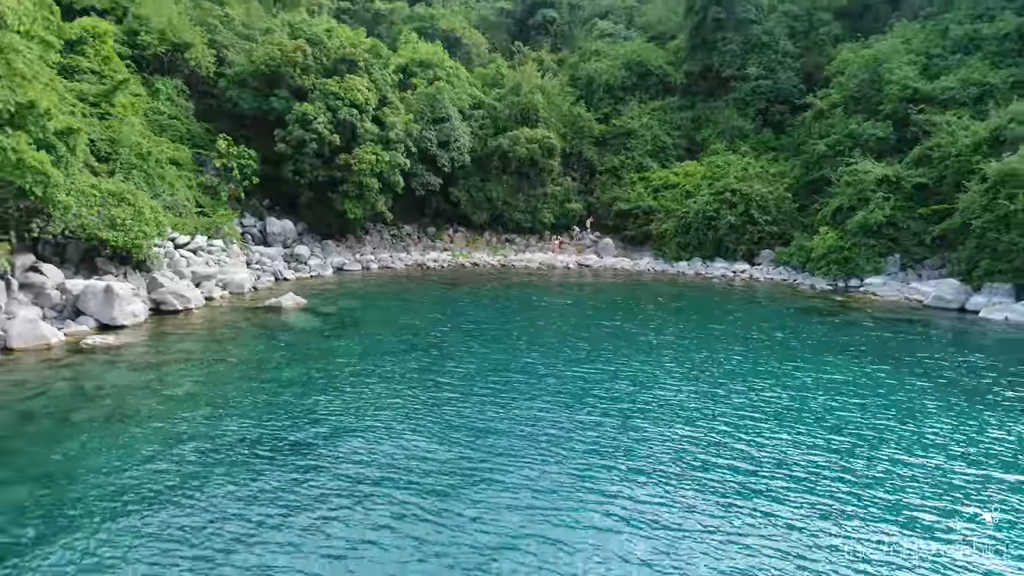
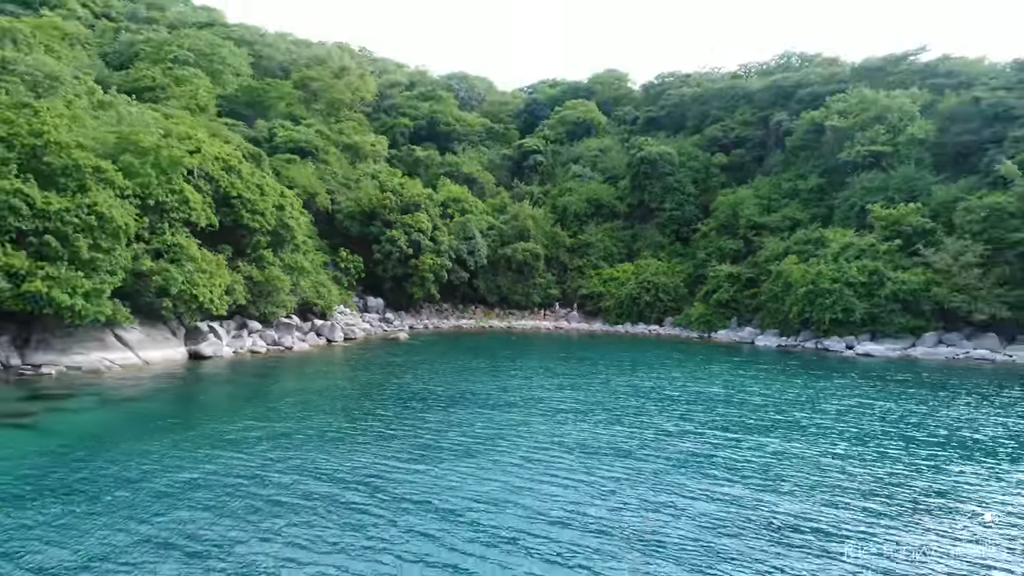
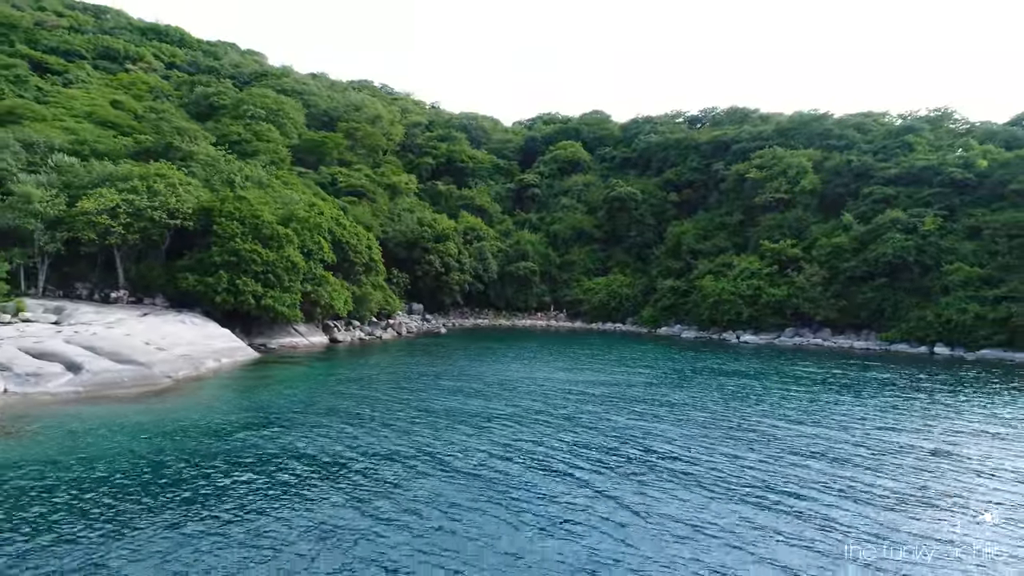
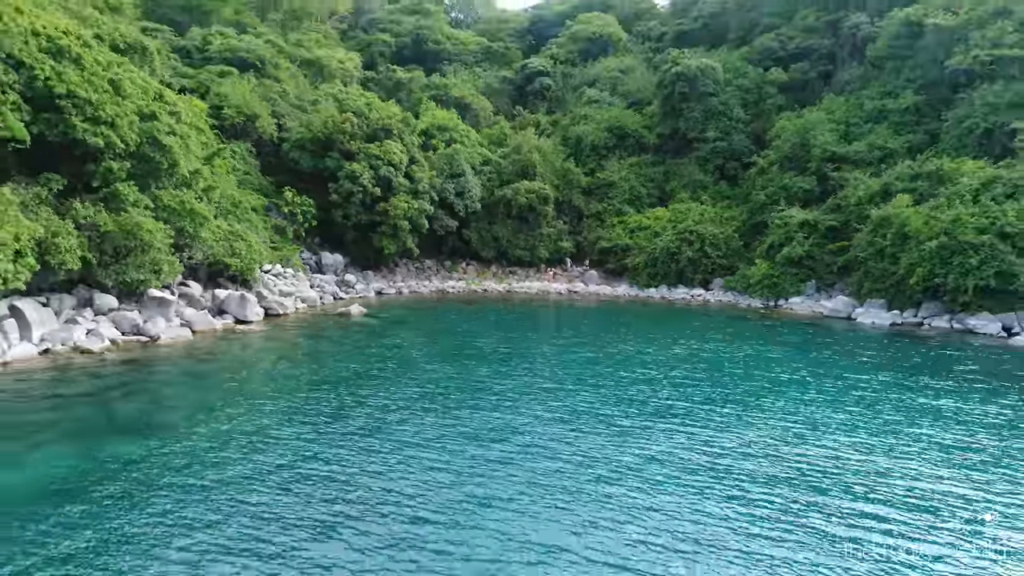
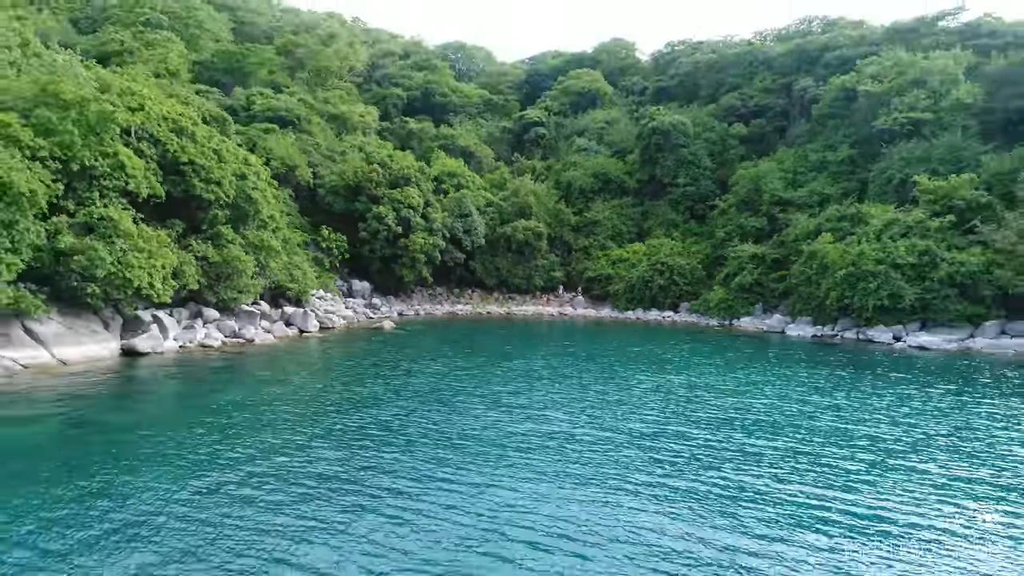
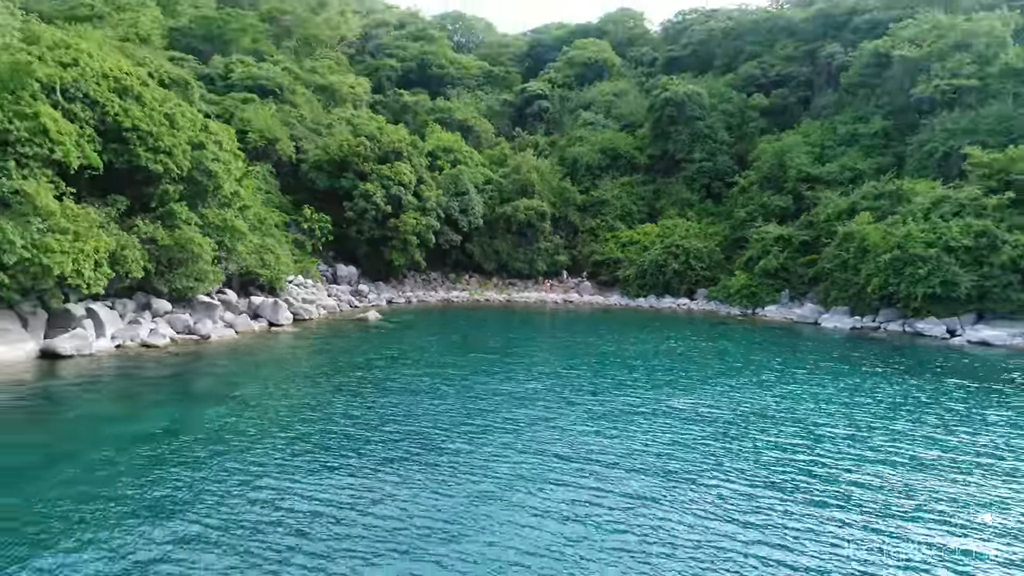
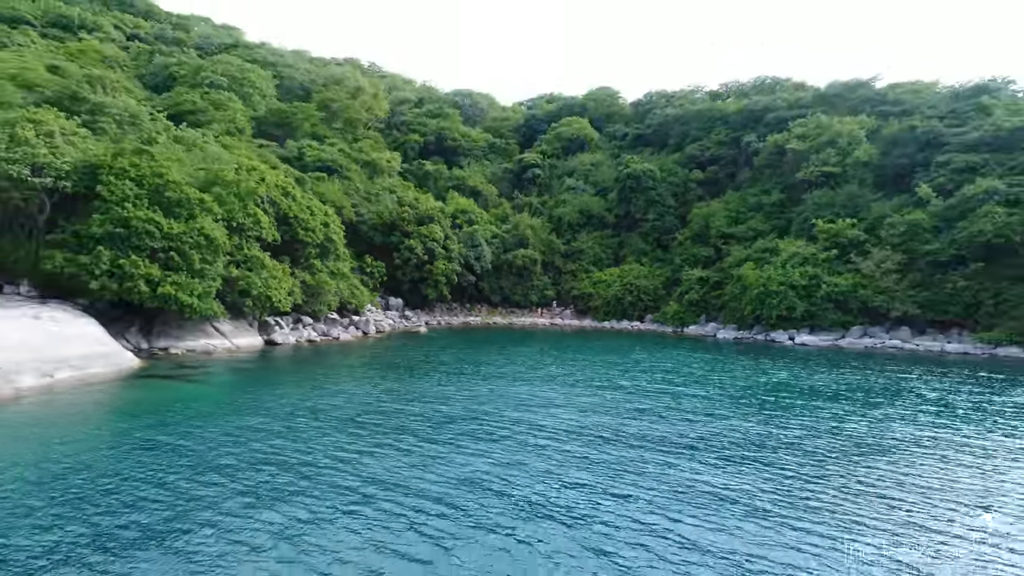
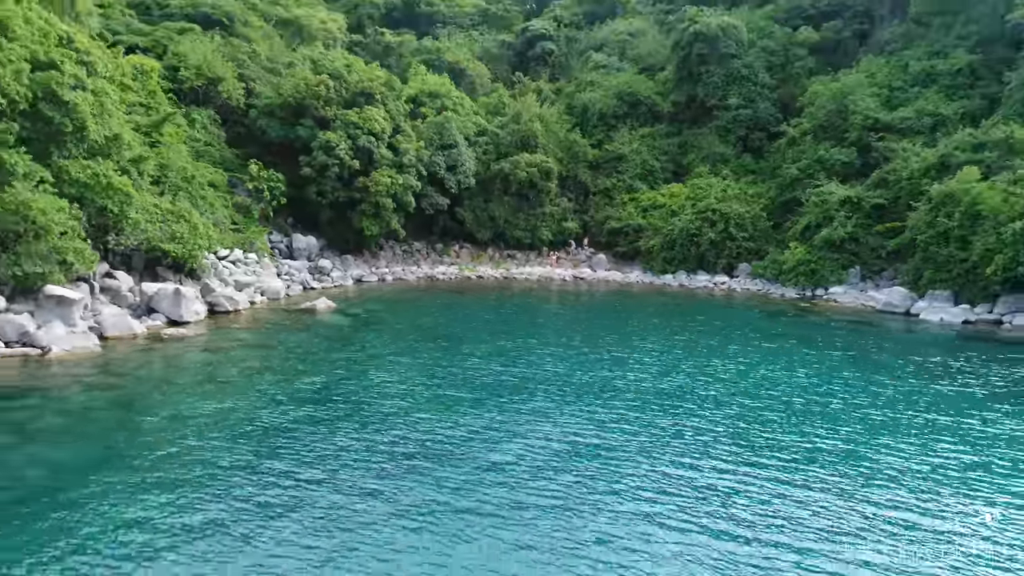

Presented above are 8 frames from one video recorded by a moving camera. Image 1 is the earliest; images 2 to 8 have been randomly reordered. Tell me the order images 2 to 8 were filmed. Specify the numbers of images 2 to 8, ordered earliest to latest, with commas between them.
8, 4, 6, 5, 2, 7, 3
